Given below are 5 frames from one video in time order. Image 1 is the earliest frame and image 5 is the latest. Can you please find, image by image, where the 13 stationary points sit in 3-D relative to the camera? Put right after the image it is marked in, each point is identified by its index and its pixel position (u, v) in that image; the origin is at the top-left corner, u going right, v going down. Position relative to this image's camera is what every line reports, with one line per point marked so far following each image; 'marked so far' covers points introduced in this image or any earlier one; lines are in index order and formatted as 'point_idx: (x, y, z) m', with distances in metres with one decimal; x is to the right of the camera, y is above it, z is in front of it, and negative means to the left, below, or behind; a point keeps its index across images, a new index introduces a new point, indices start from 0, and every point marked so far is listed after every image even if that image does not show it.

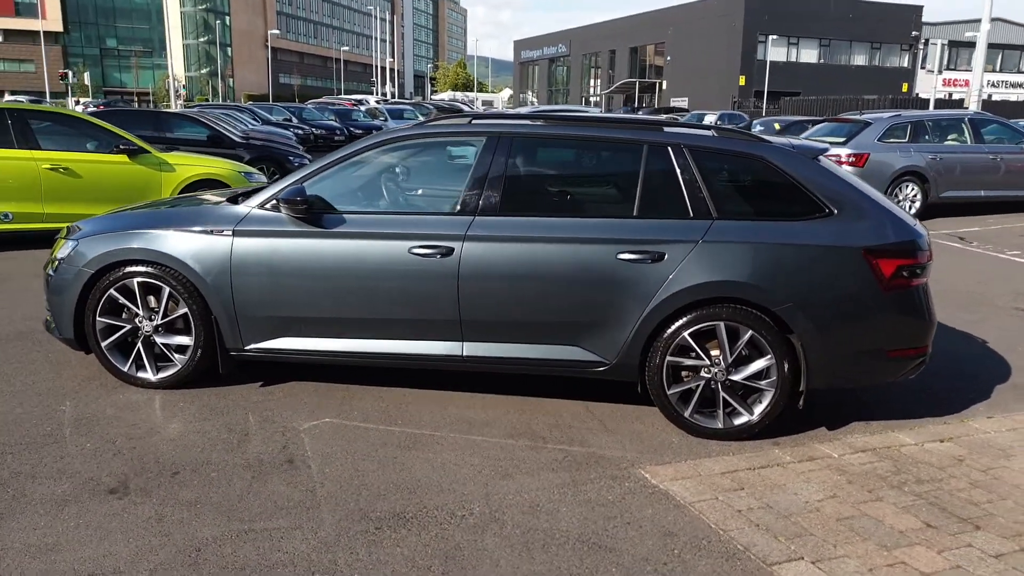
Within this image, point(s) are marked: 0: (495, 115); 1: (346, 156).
0: (-0.1, +1.1, +4.7) m
1: (-1.1, +0.8, +4.5) m
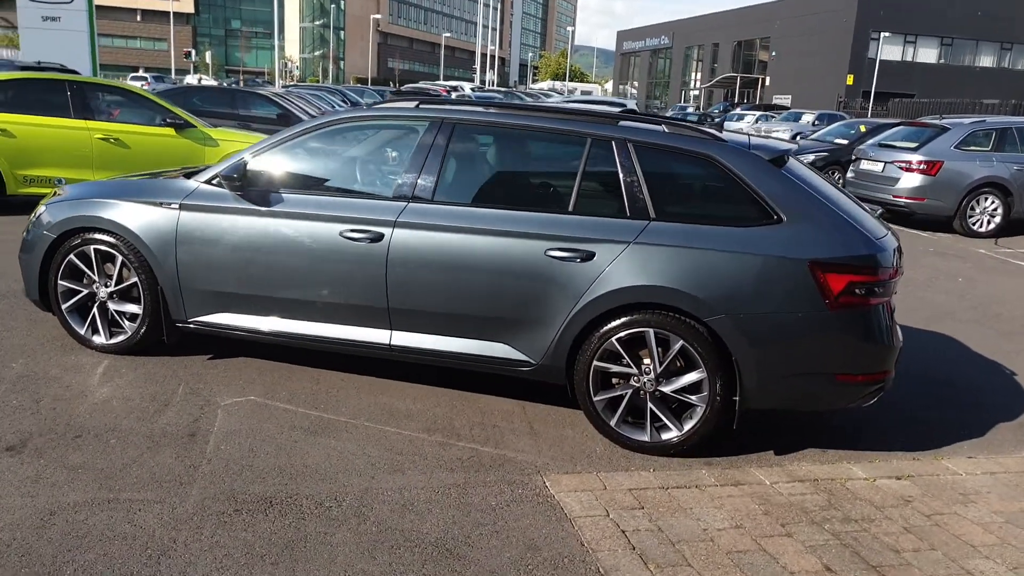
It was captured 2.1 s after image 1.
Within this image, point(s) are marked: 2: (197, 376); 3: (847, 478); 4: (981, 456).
0: (-0.4, +1.2, +4.5) m
1: (-1.4, +0.9, +4.5) m
2: (-1.9, -0.5, +4.5) m
3: (+1.8, -1.0, +3.9) m
4: (+2.7, -1.0, +4.2) m
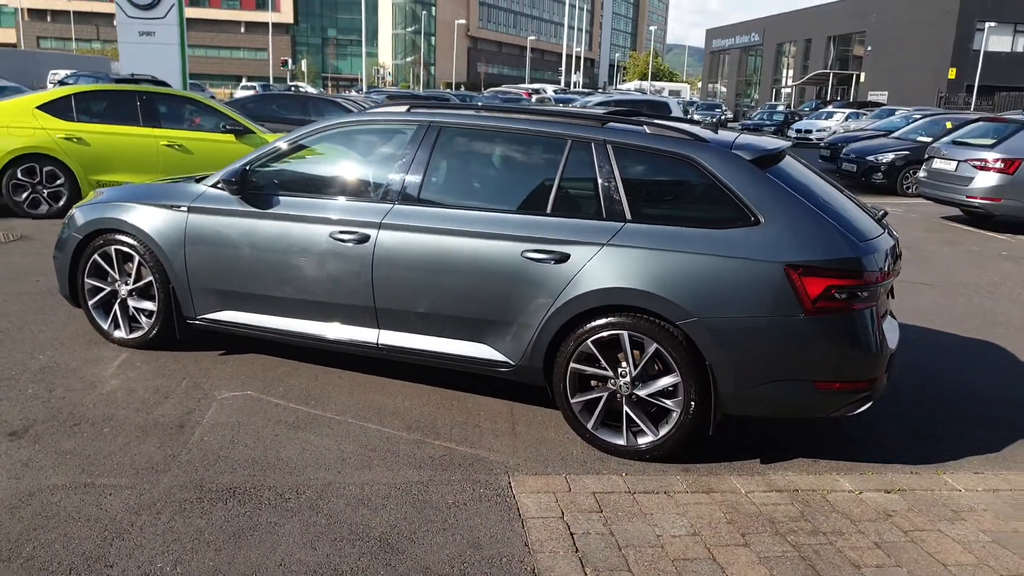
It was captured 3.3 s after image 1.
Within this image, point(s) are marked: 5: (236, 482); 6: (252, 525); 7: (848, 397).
0: (-0.5, +1.2, +4.6) m
1: (-1.4, +0.9, +4.7) m
2: (-2.0, -0.5, +4.7) m
3: (+1.6, -1.0, +3.7) m
4: (+2.6, -1.0, +4.0) m
5: (-1.3, -0.9, +3.4) m
6: (-1.1, -1.0, +3.1) m
7: (+1.7, -0.5, +3.7) m
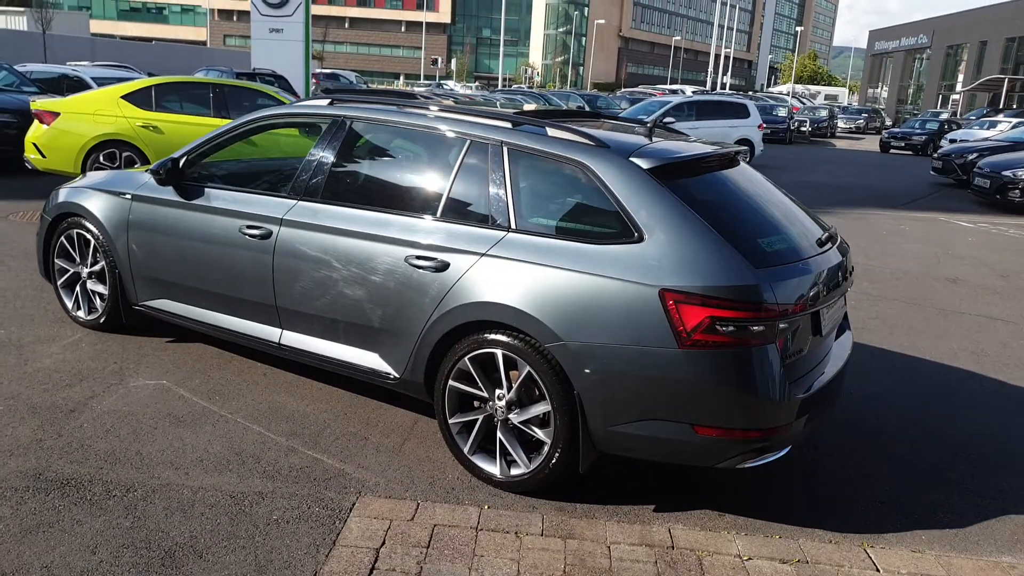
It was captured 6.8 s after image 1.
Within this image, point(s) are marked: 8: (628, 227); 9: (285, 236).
0: (-0.9, +1.1, +4.4) m
1: (-1.8, +1.0, +4.7) m
2: (-2.5, -0.4, +4.8) m
3: (+0.9, -1.2, +3.2) m
4: (+1.9, -1.2, +3.3) m
5: (-2.0, -0.9, +3.4) m
6: (-1.9, -1.0, +3.0) m
7: (+1.0, -0.7, +3.2) m
8: (+0.6, +0.3, +3.3) m
9: (-1.3, +0.3, +4.1) m
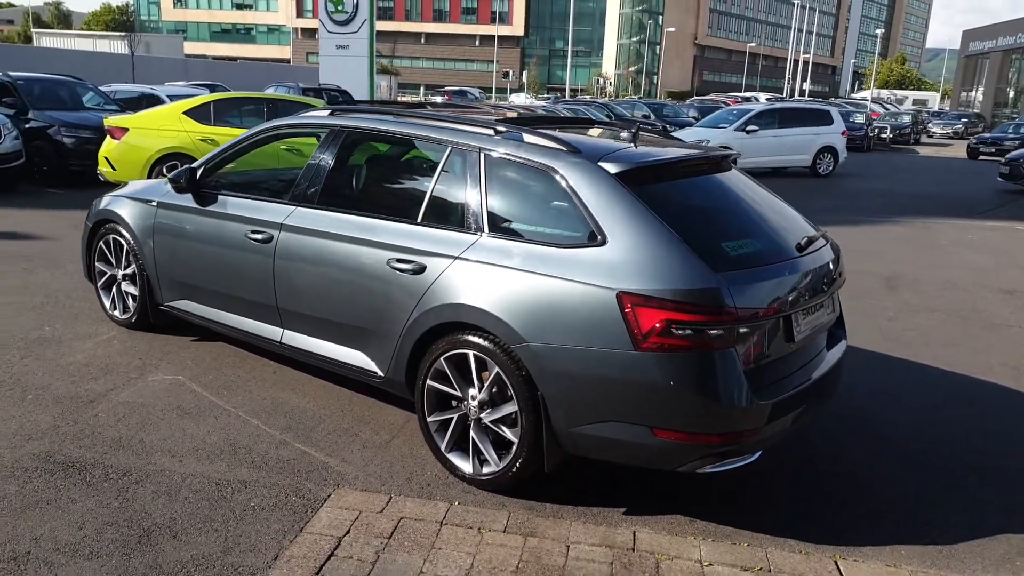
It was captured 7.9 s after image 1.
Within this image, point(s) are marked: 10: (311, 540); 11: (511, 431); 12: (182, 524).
0: (-0.9, +1.1, +4.6) m
1: (-1.8, +1.0, +5.0) m
2: (-2.5, -0.5, +5.1) m
3: (+0.7, -1.2, +3.2) m
4: (+1.7, -1.2, +3.2) m
5: (-2.2, -0.9, +3.7) m
6: (-2.1, -0.9, +3.3) m
7: (+0.8, -0.7, +3.1) m
8: (+0.4, +0.3, +3.4) m
9: (-1.3, +0.3, +4.3) m
10: (-0.9, -1.1, +3.1) m
11: (0.0, -0.7, +3.5) m
12: (-1.4, -1.0, +3.2) m
